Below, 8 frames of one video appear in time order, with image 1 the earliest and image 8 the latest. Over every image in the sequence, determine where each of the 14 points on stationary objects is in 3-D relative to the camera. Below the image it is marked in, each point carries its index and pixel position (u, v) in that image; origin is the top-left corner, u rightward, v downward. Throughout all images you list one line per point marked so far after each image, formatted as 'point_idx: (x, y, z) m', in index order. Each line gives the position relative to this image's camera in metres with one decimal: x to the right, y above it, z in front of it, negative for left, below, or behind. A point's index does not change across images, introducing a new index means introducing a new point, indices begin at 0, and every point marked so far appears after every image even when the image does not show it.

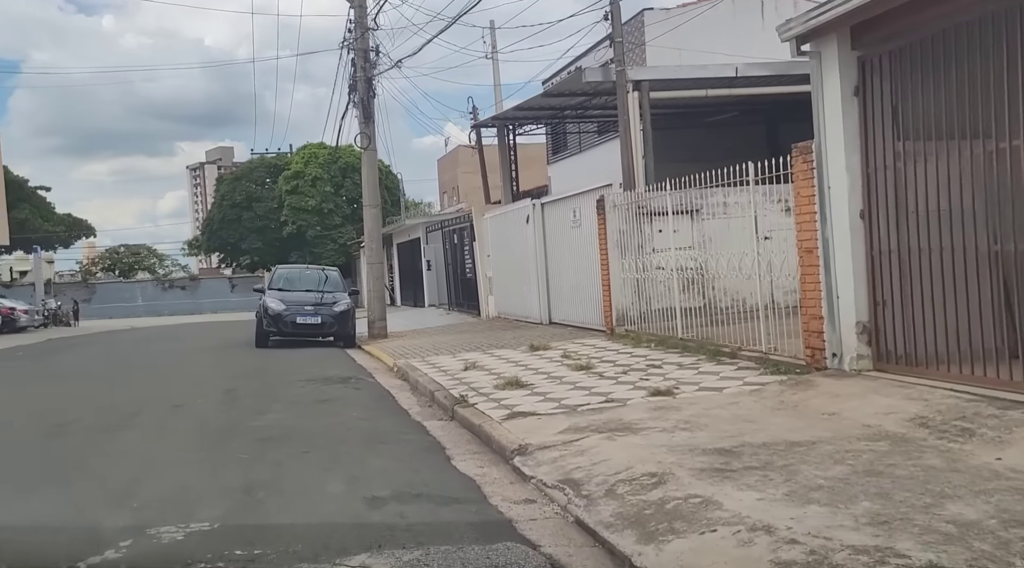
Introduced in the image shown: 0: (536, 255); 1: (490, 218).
0: (+0.5, +0.6, +16.0) m
1: (-0.5, +1.6, +19.0) m
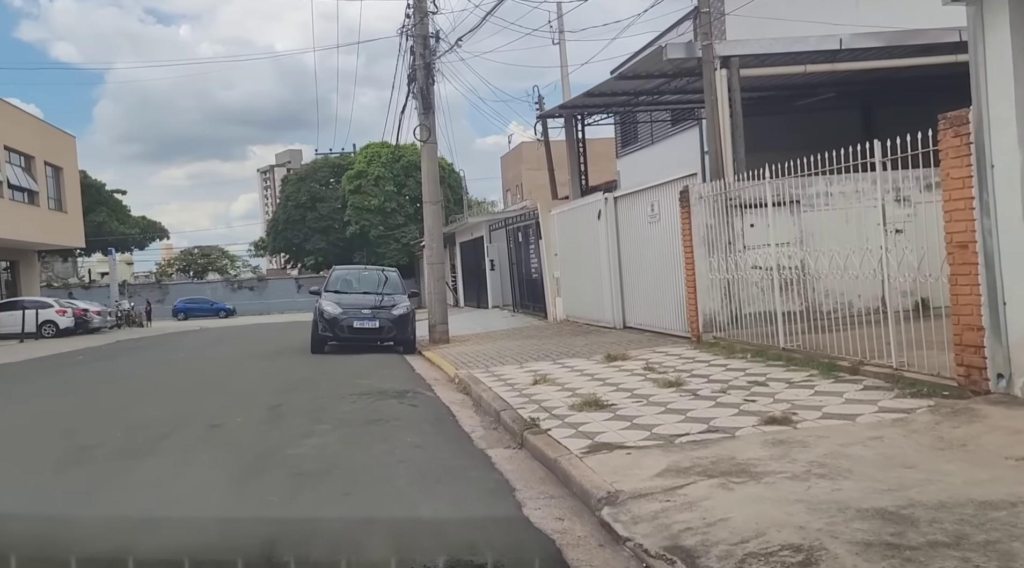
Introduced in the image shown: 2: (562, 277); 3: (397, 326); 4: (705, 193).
0: (+1.8, +0.6, +14.7) m
1: (+1.0, +1.5, +17.8) m
2: (+1.1, +0.2, +18.0) m
3: (-2.2, -0.8, +15.2) m
4: (+2.6, +1.2, +10.7) m
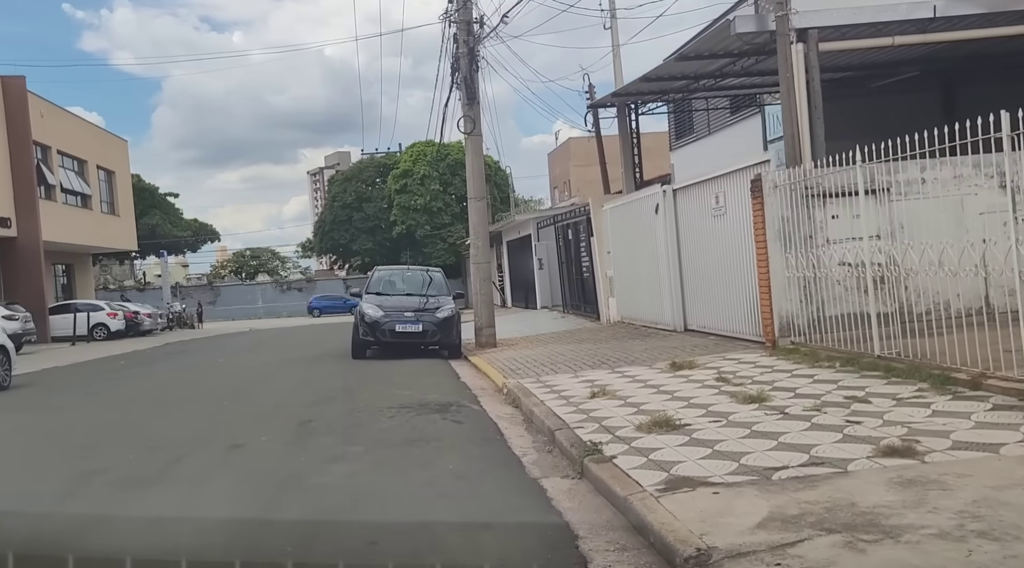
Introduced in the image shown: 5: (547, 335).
0: (+2.6, +0.6, +13.6) m
1: (+2.1, +1.6, +16.8) m
2: (+2.2, +0.2, +16.9) m
3: (-1.2, -0.8, +14.3) m
4: (+3.2, +1.2, +9.6) m
5: (+0.7, -1.0, +16.3) m
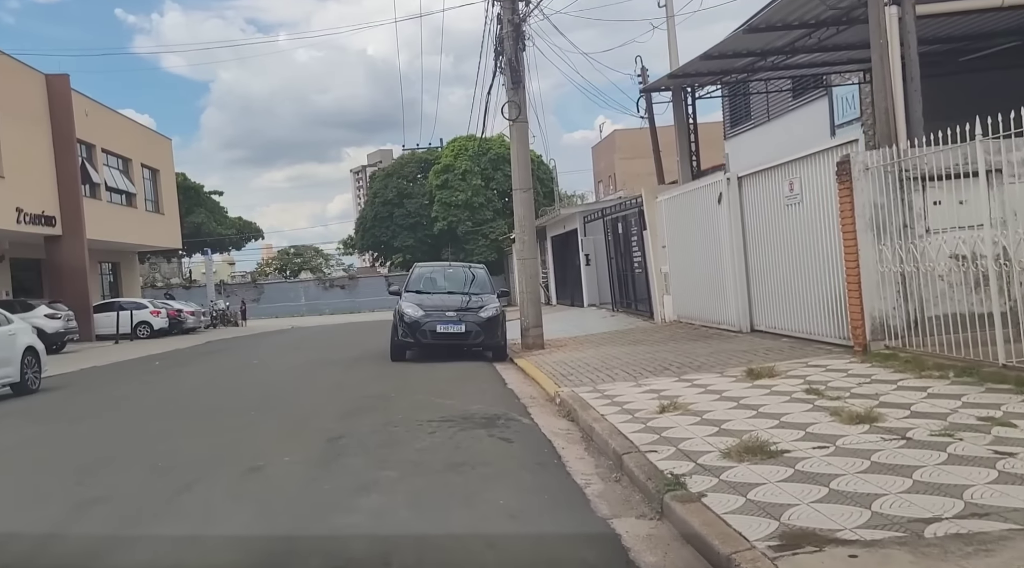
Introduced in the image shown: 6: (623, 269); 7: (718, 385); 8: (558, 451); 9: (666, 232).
0: (+3.4, +0.6, +12.5) m
1: (+3.0, +1.6, +15.7) m
2: (+3.1, +0.3, +15.8) m
3: (-0.4, -0.8, +13.4) m
4: (+3.7, +1.3, +8.4) m
5: (+1.6, -1.0, +15.2) m
6: (+2.7, +0.4, +19.7) m
7: (+2.0, -1.0, +7.8) m
8: (+0.4, -1.3, +6.5) m
9: (+3.0, +1.0, +15.9) m
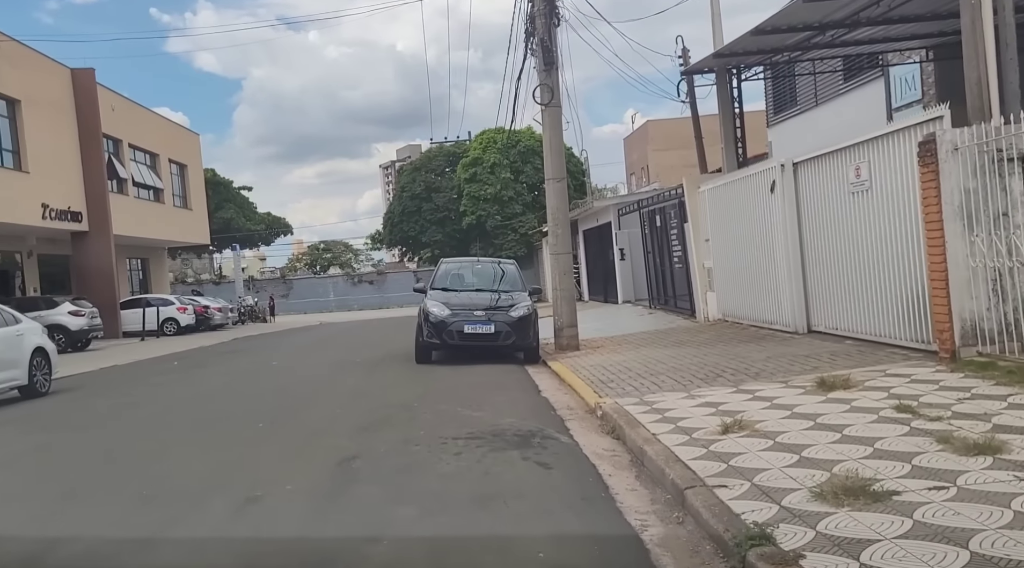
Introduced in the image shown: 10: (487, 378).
0: (+3.9, +0.7, +11.4) m
1: (+3.6, +1.7, +14.6) m
2: (+3.7, +0.3, +14.7) m
3: (+0.1, -0.7, +12.4) m
4: (+4.1, +1.3, +7.4) m
5: (+2.2, -0.9, +14.2) m
6: (+3.4, +0.5, +18.7) m
7: (+2.3, -1.0, +6.8) m
8: (+0.6, -1.3, +5.5) m
9: (+3.6, +1.1, +14.8) m
10: (-0.4, -1.3, +11.1) m
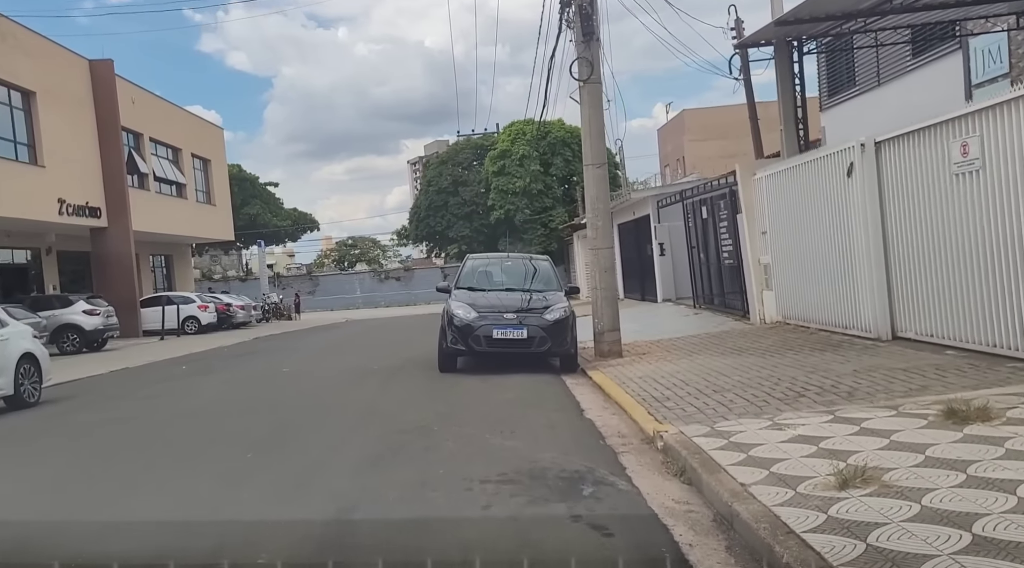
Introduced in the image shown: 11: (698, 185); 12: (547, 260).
0: (+4.3, +0.7, +9.8) m
1: (+4.1, +1.7, +13.0) m
2: (+4.3, +0.4, +13.2) m
3: (+0.5, -0.7, +11.0) m
4: (+4.4, +1.3, +5.8) m
5: (+2.7, -0.9, +12.7) m
6: (+4.1, +0.5, +17.1) m
7: (+2.6, -1.0, +5.3) m
8: (+0.9, -1.4, +4.1) m
9: (+4.2, +1.1, +13.2) m
10: (+0.1, -1.3, +9.7) m
11: (+4.2, +2.2, +18.0) m
12: (+0.6, +0.4, +13.0) m
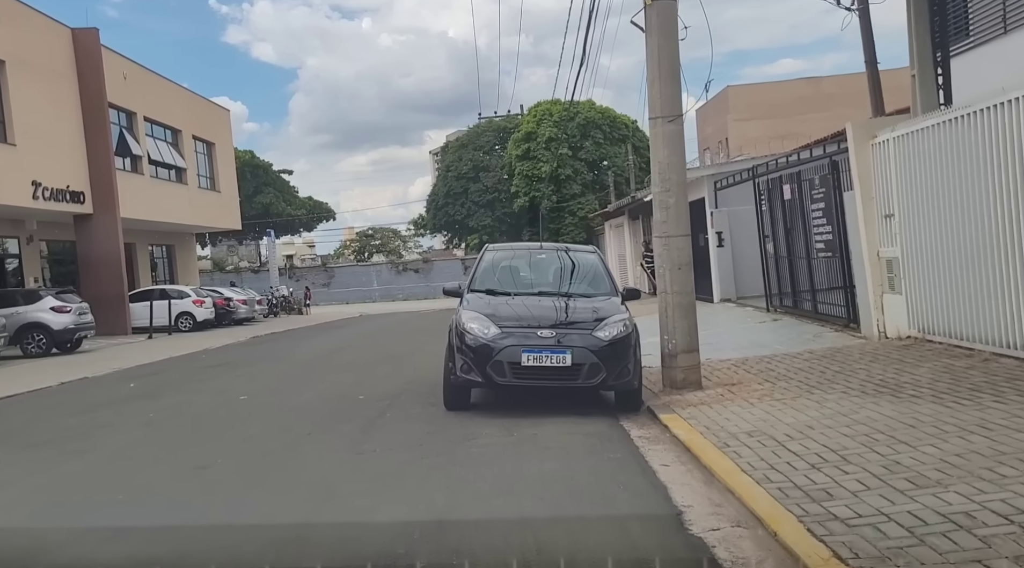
0: (+4.6, +0.7, +6.3) m
1: (+4.5, +1.7, +9.5) m
2: (+4.7, +0.3, +9.6) m
3: (+0.9, -0.7, +7.6) m
4: (+4.6, +1.2, +2.2) m
5: (+3.1, -0.9, +9.3) m
6: (+4.6, +0.5, +13.6) m
7: (+2.8, -1.1, +1.9) m
8: (+1.0, -1.5, +0.7) m
9: (+4.6, +1.1, +9.7) m
10: (+0.4, -1.3, +6.3) m
11: (+4.7, +2.2, +14.5) m
12: (+1.0, +0.4, +9.5) m
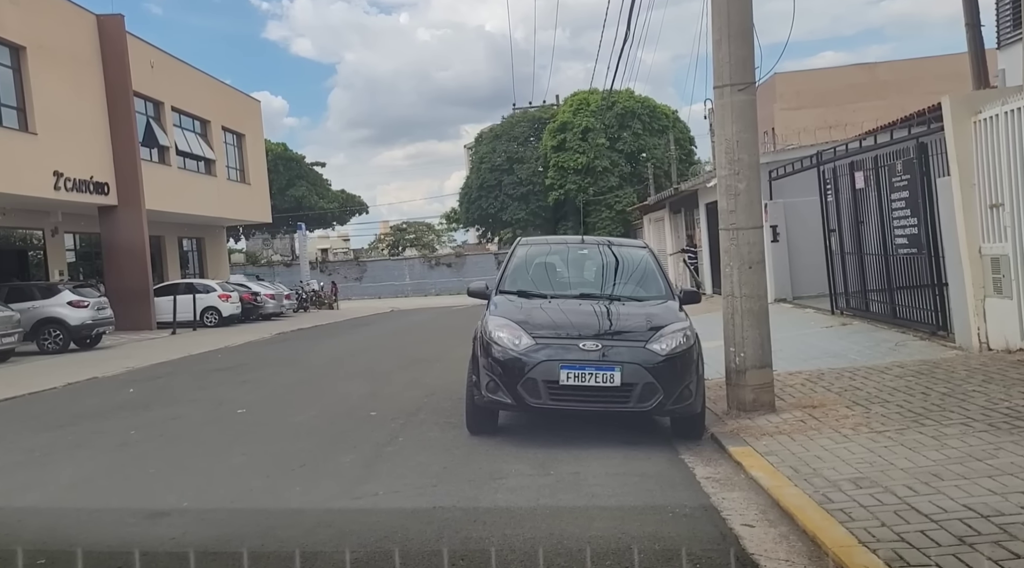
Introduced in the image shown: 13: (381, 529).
0: (+4.8, +0.6, +4.8) m
1: (+4.9, +1.7, +7.9) m
2: (+5.0, +0.3, +8.1) m
3: (+1.2, -0.7, +6.2) m
4: (+4.6, +1.1, +0.7) m
5: (+3.5, -0.9, +7.8) m
6: (+5.2, +0.5, +12.0) m
7: (+2.8, -1.1, +0.4) m
8: (+1.0, -1.5, -0.7) m
9: (+5.0, +1.1, +8.2) m
10: (+0.6, -1.3, +5.0) m
11: (+5.3, +2.3, +12.9) m
12: (+1.4, +0.4, +8.1) m
13: (-0.8, -1.4, +4.6) m
